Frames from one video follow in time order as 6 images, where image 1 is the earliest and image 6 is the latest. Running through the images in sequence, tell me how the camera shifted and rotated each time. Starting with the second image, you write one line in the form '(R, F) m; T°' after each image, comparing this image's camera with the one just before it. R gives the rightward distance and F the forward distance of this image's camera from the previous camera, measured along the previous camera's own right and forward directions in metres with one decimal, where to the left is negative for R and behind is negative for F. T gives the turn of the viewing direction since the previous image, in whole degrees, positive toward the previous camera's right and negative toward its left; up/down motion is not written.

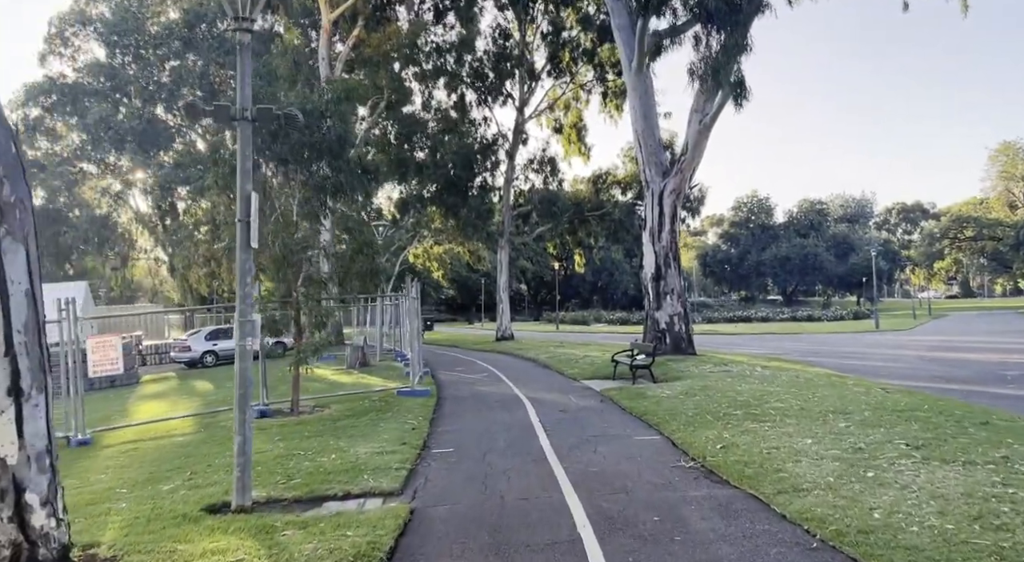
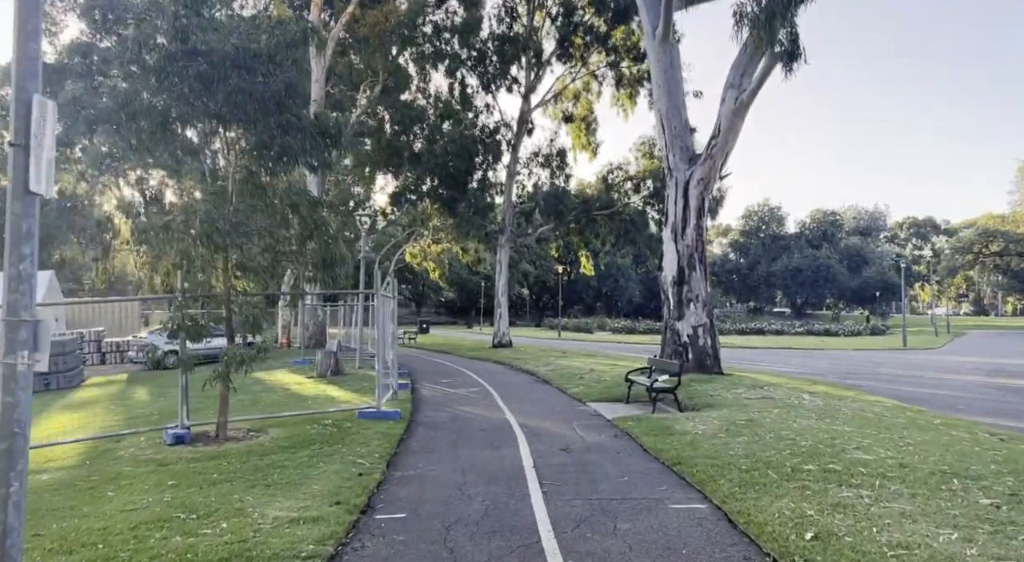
(+0.2, +2.7) m; 0°
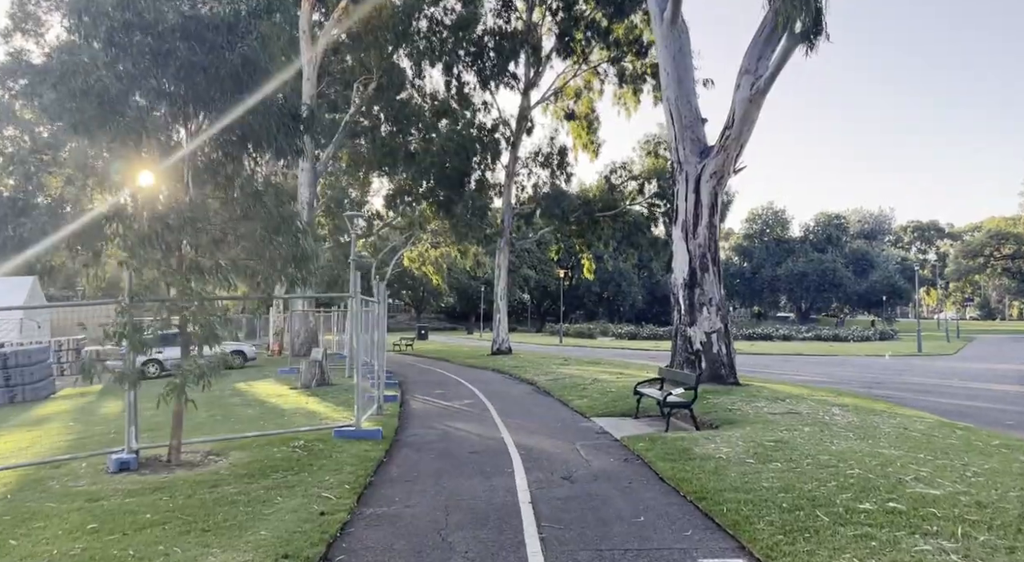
(+0.1, +1.2) m; 0°
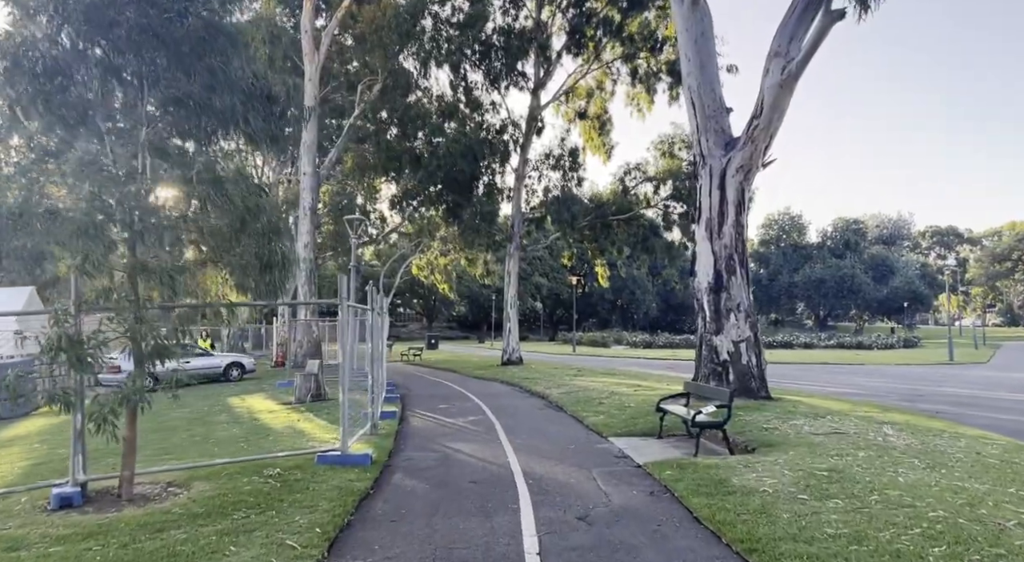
(+0.1, +1.2) m; -1°
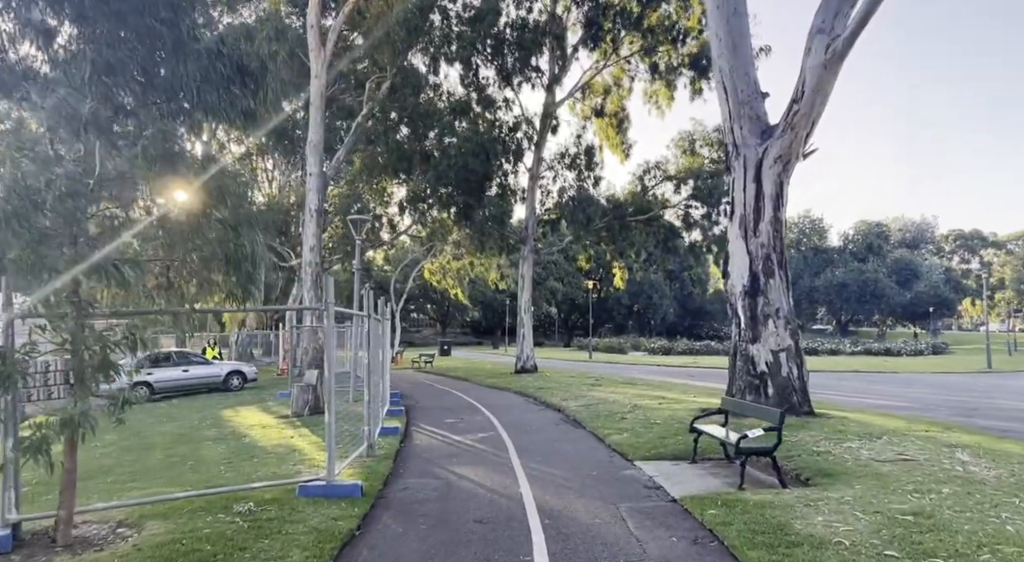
(0.0, +1.2) m; -1°
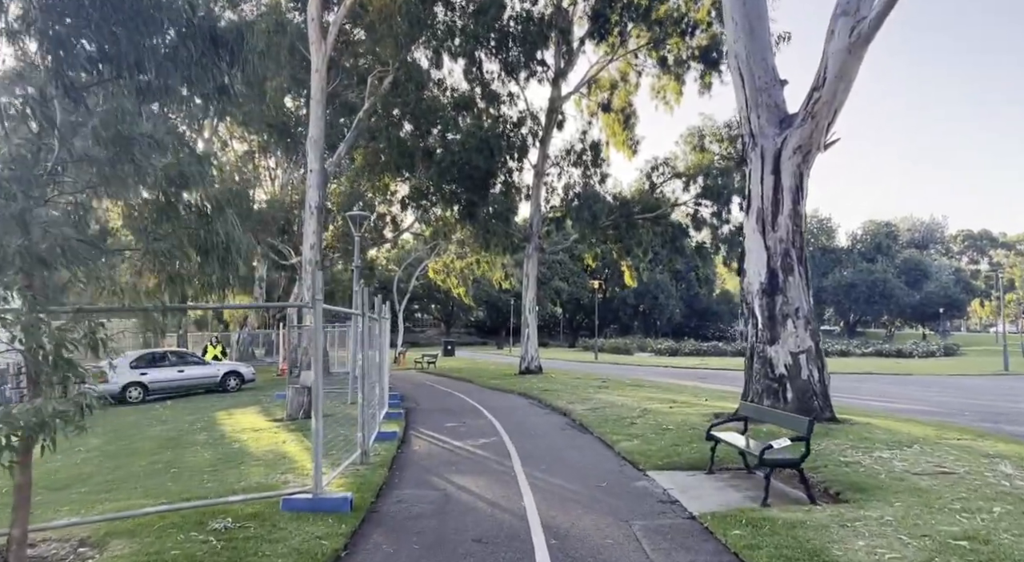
(0.0, +0.6) m; 0°
